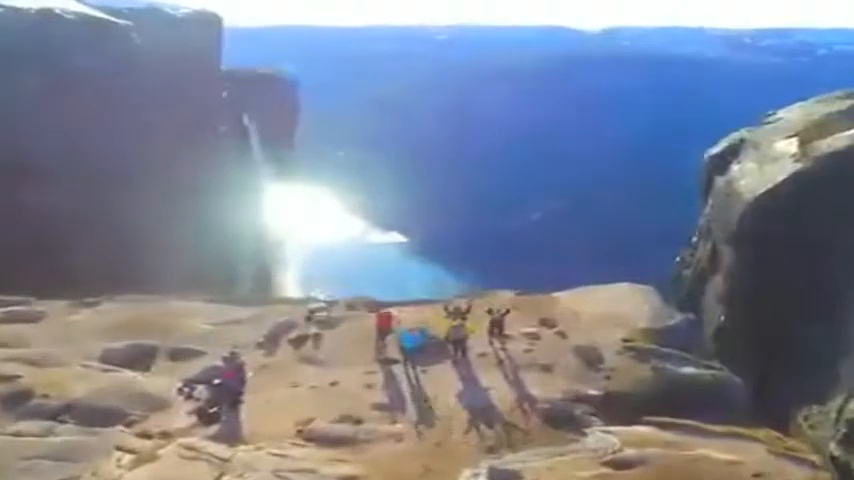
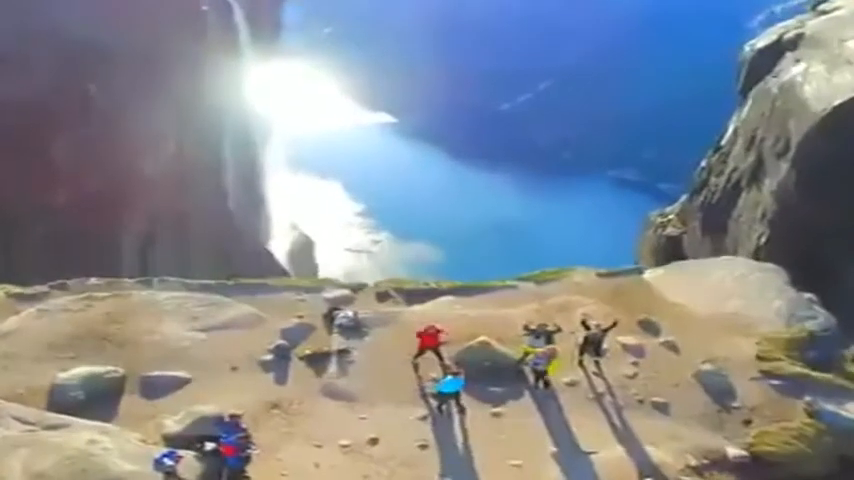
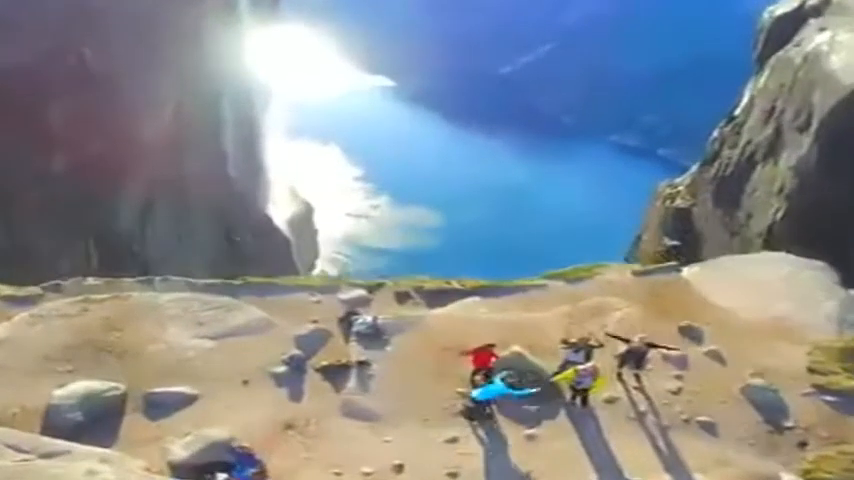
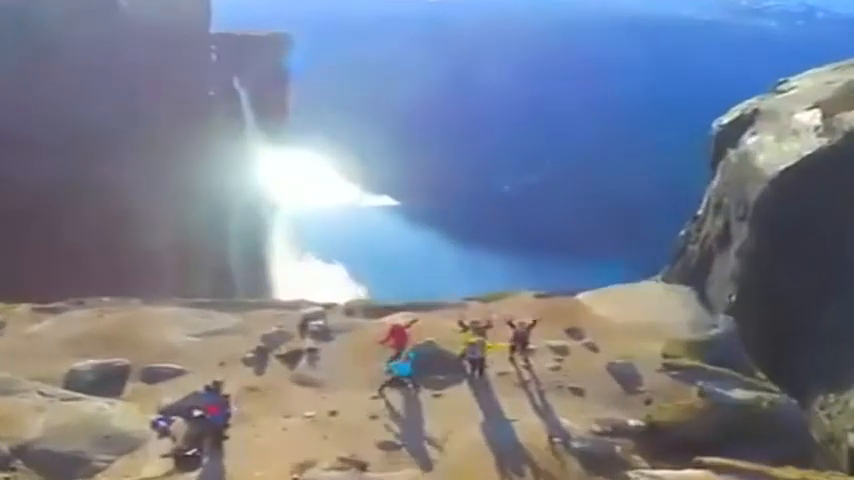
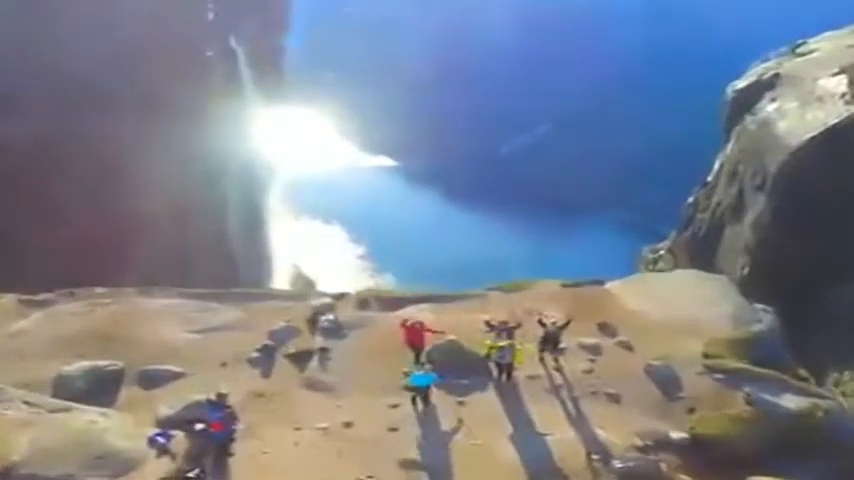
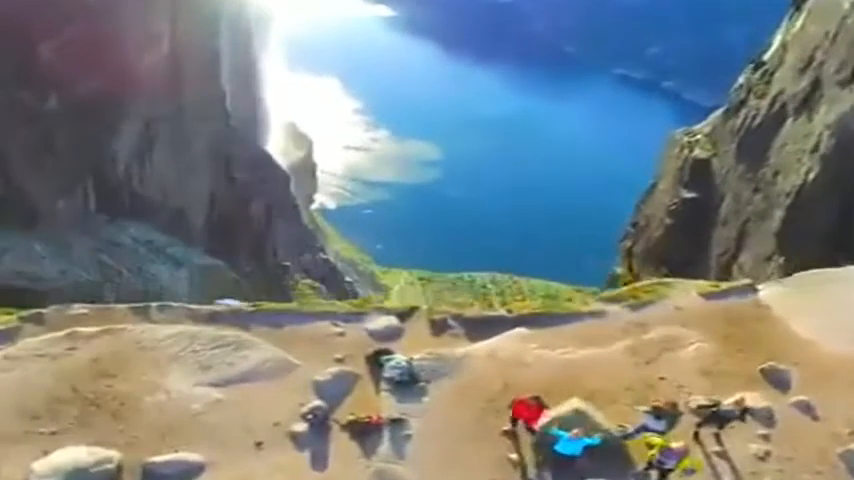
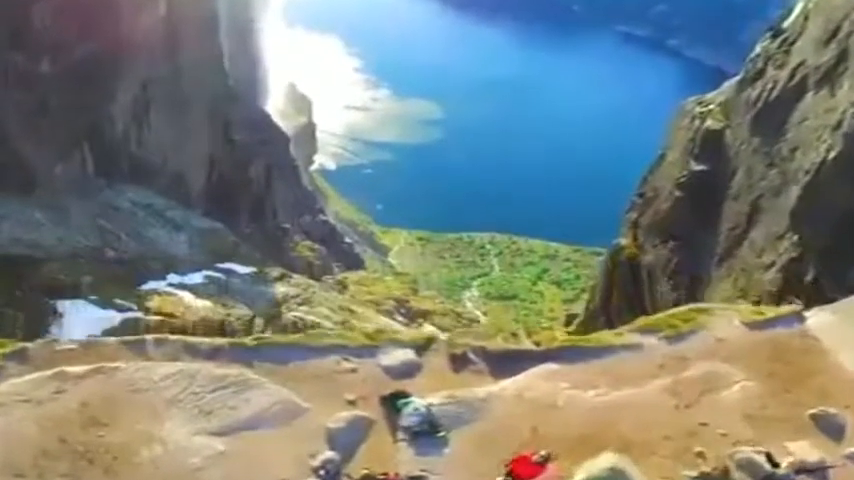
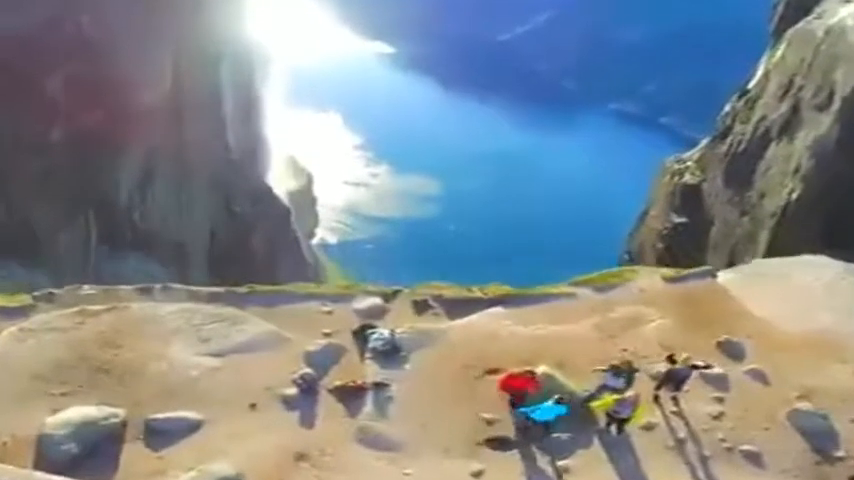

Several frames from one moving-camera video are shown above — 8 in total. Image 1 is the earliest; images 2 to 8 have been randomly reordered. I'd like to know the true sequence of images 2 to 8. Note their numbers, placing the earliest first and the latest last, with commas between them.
4, 5, 2, 3, 8, 6, 7
